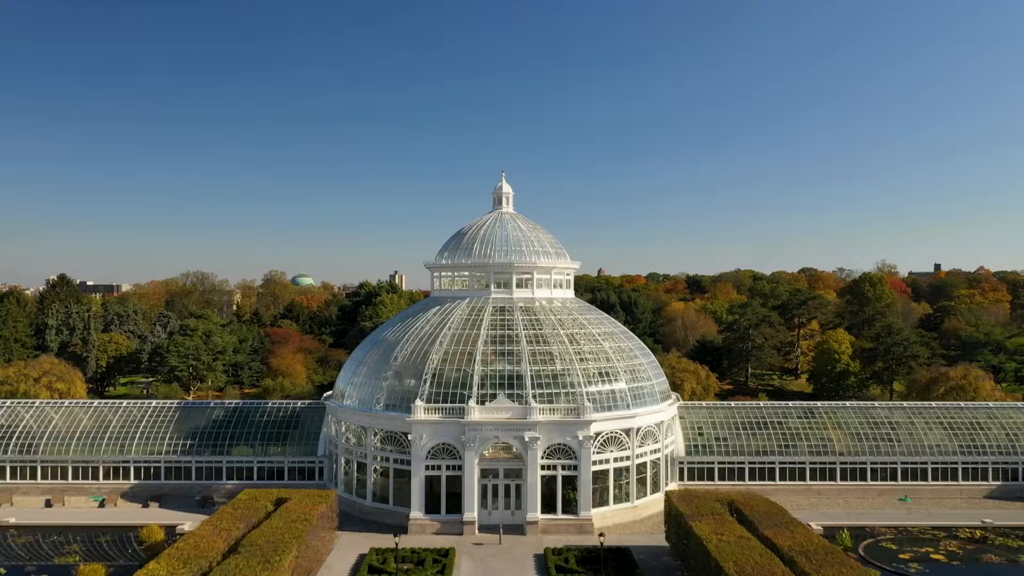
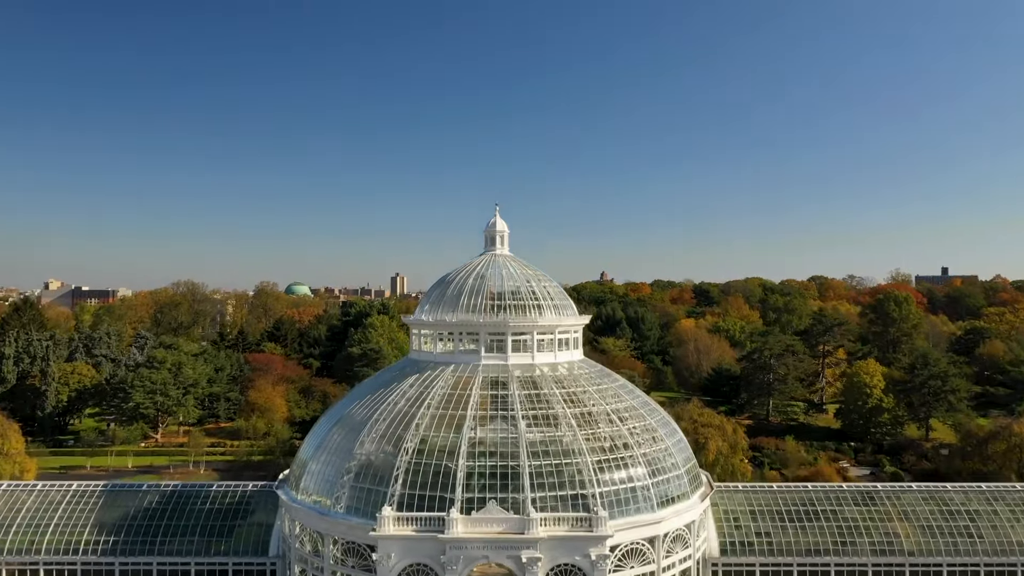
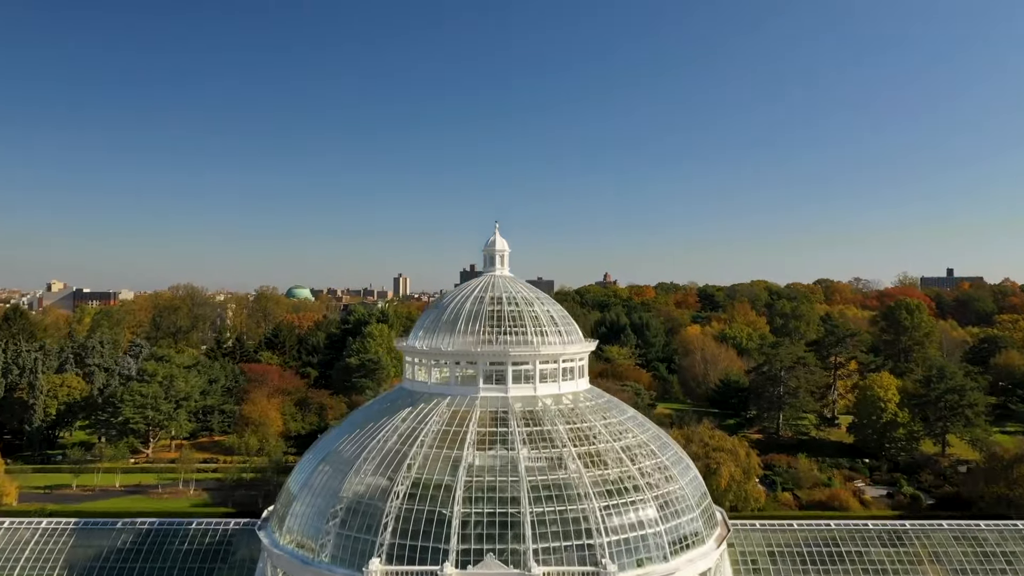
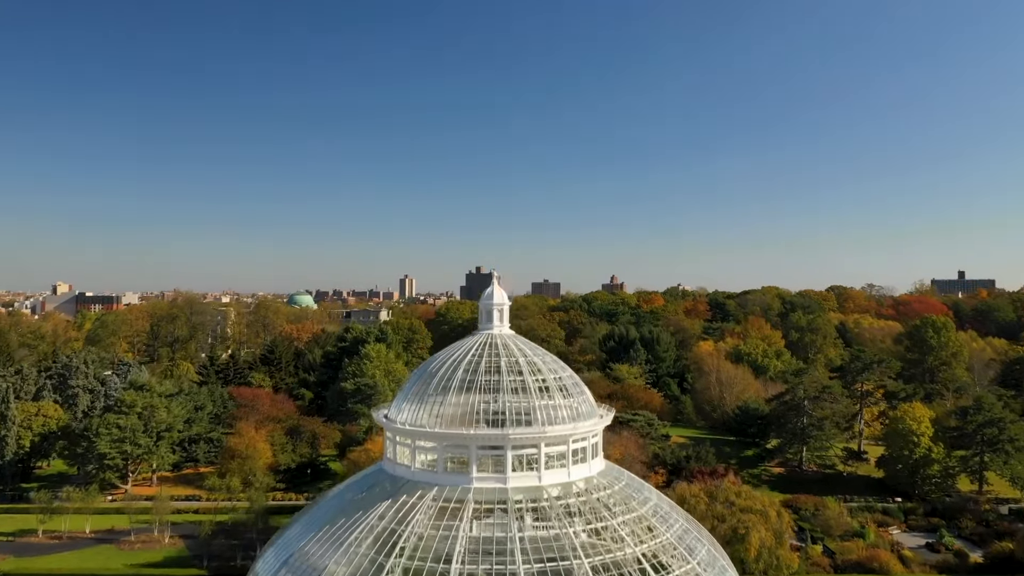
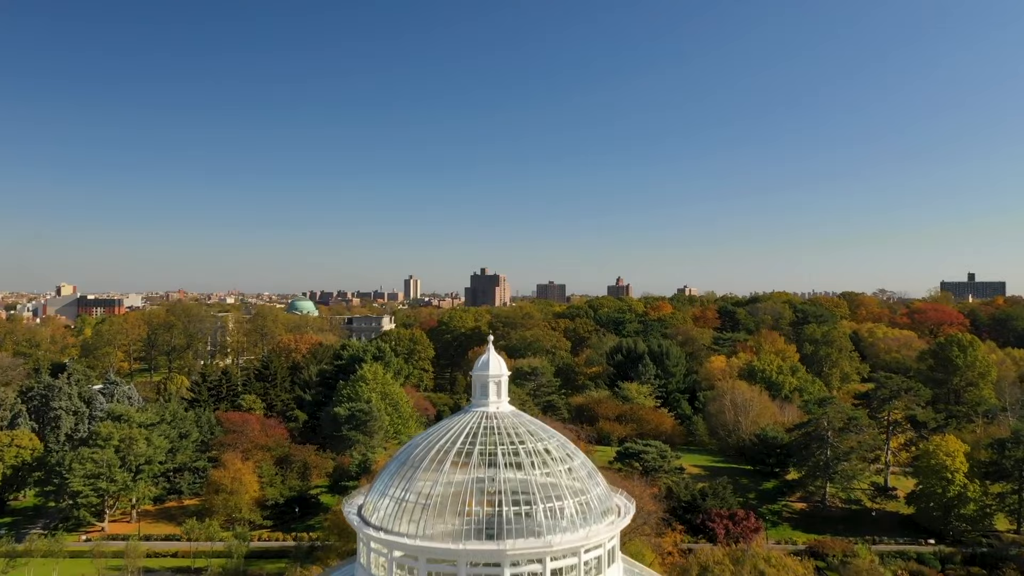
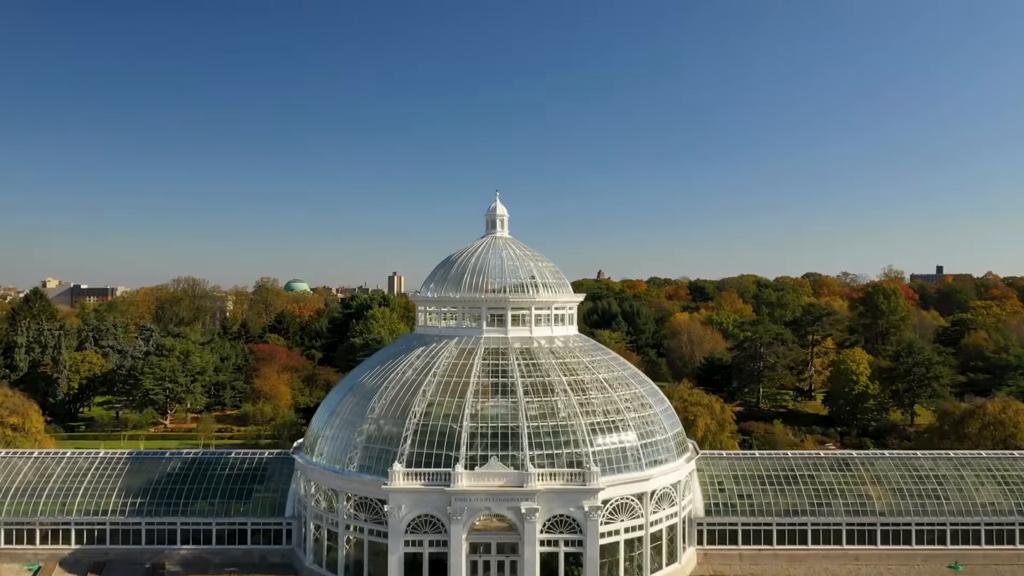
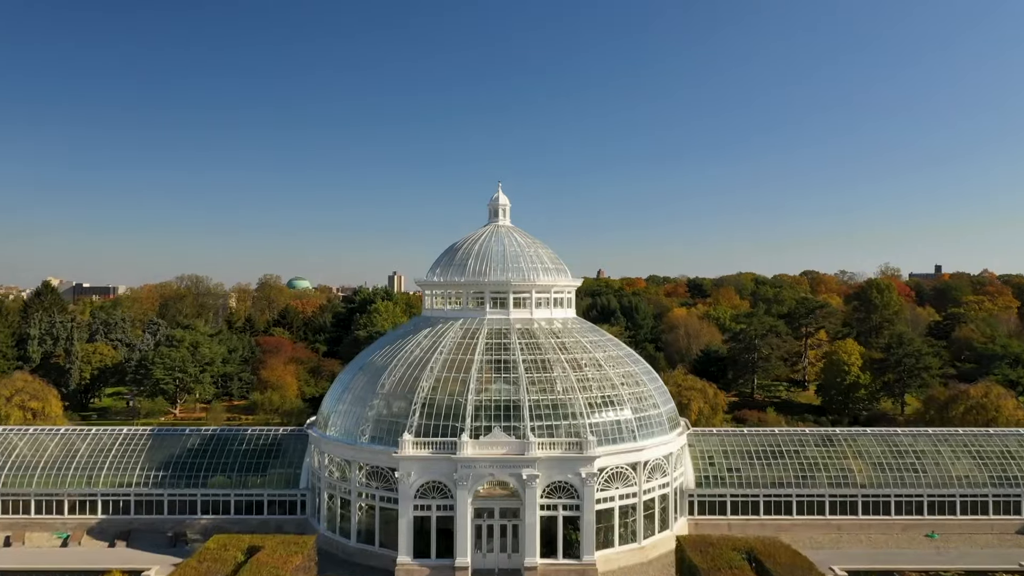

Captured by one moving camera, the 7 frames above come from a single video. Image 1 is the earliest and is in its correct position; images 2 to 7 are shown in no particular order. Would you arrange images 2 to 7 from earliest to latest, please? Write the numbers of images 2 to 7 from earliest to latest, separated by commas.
7, 6, 2, 3, 4, 5
